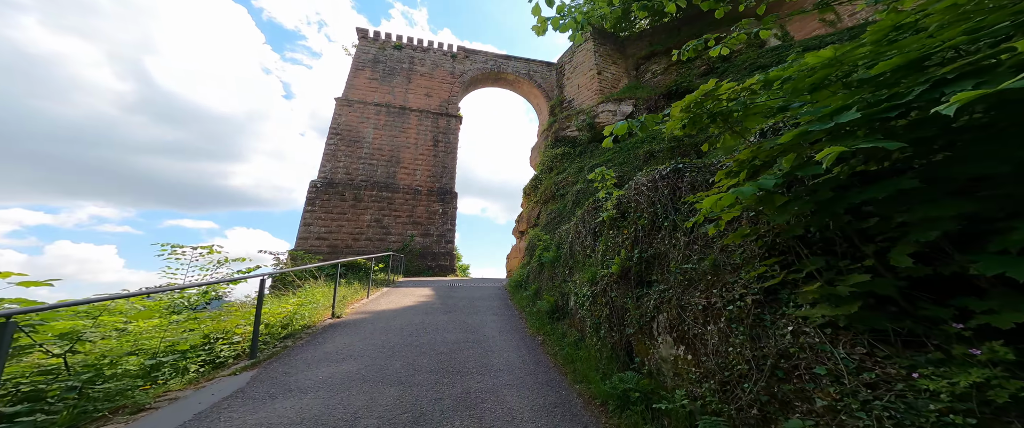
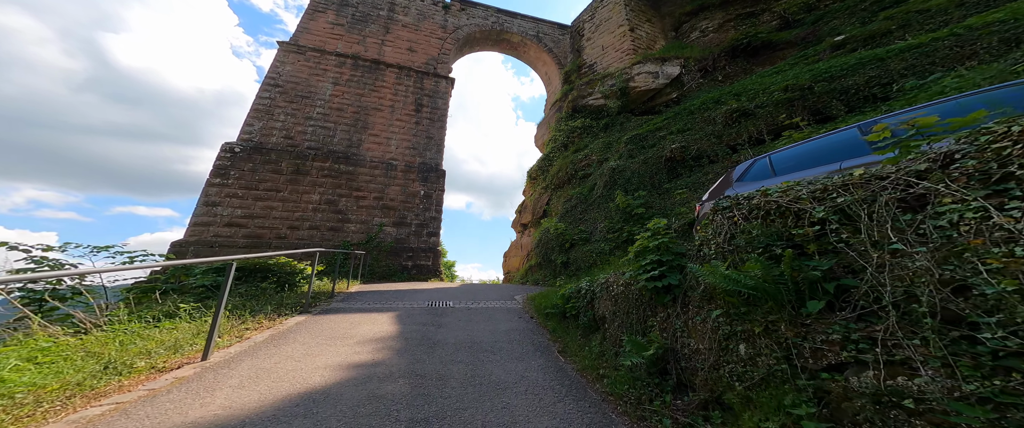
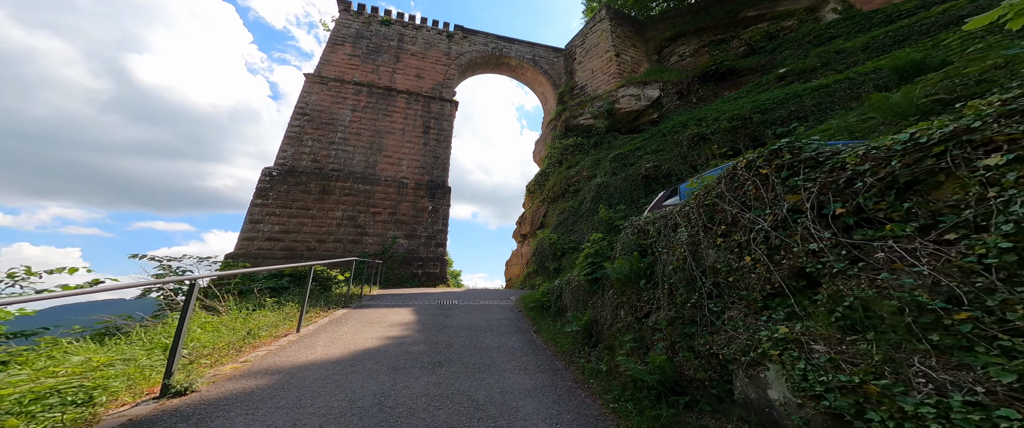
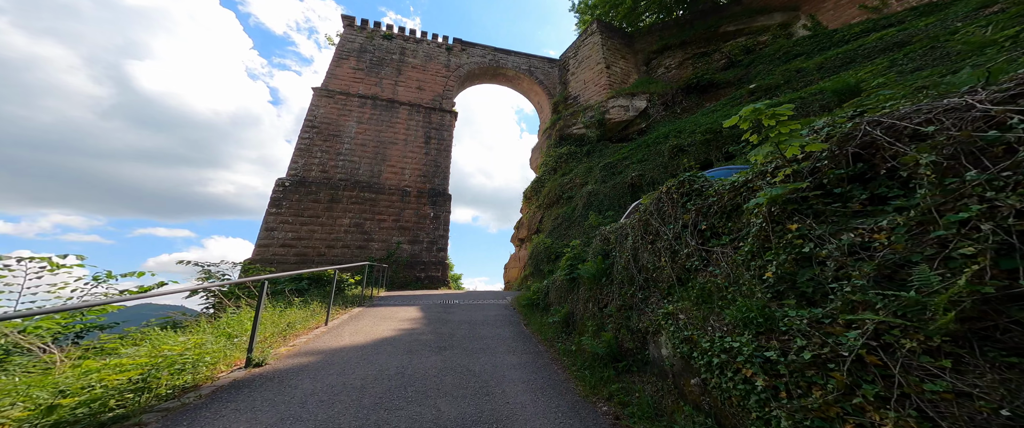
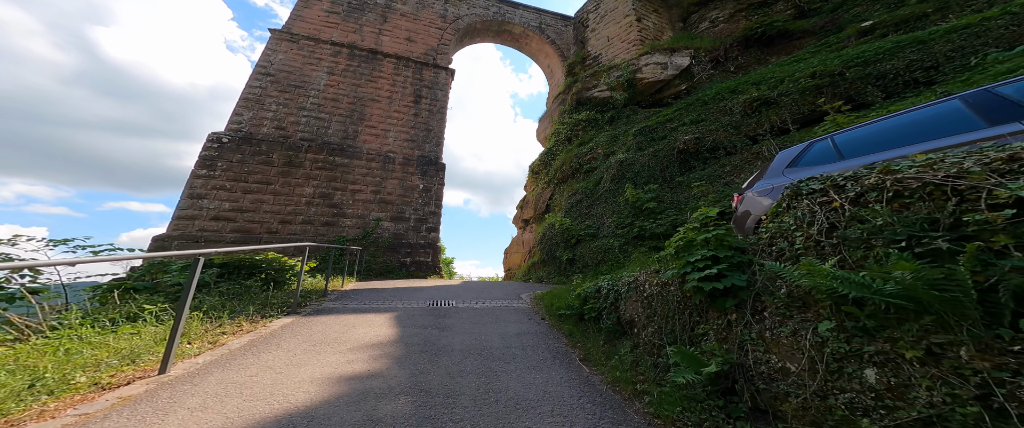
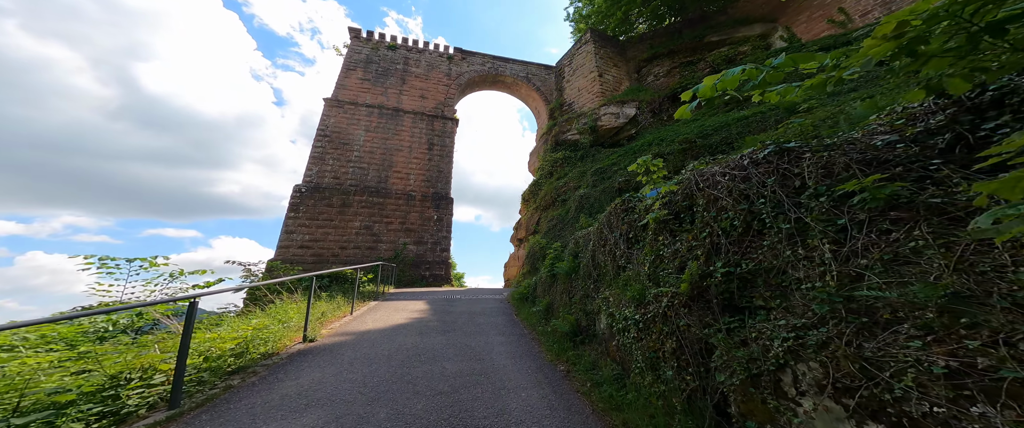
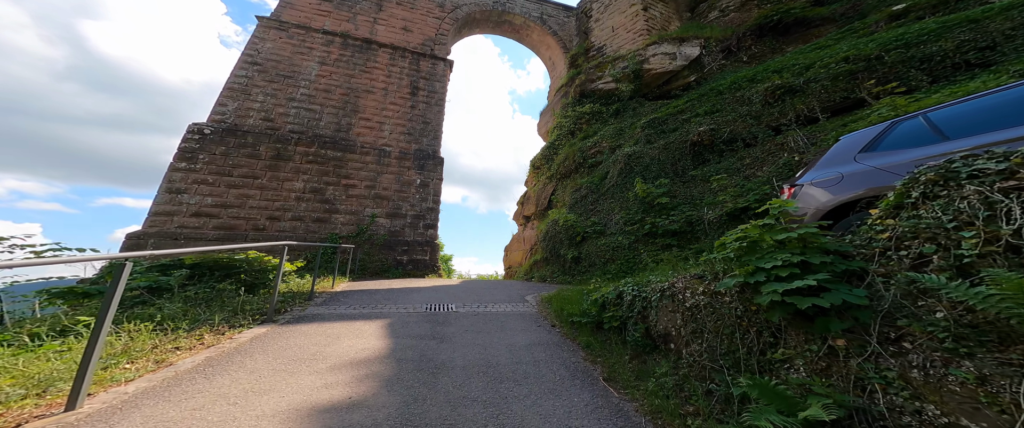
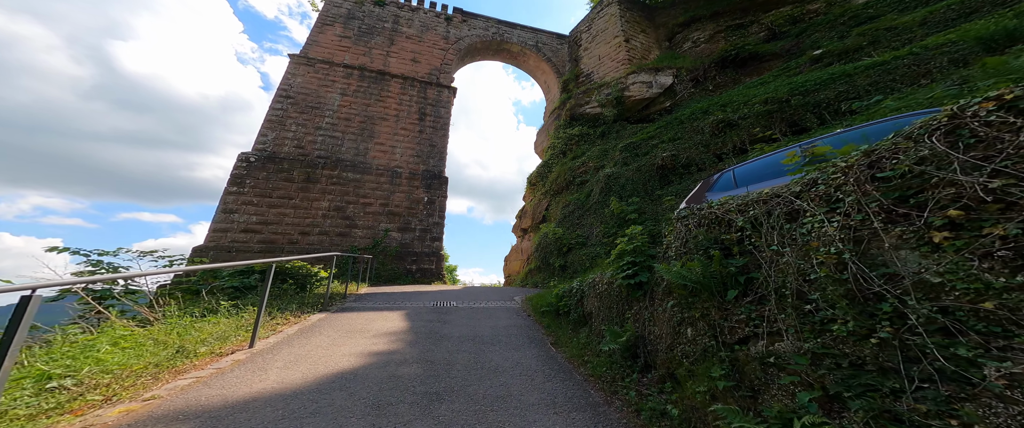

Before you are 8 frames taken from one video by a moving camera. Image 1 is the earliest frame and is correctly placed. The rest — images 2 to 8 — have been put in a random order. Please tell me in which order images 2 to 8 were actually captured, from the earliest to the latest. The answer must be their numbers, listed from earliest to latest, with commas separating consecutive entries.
6, 4, 3, 8, 2, 5, 7
